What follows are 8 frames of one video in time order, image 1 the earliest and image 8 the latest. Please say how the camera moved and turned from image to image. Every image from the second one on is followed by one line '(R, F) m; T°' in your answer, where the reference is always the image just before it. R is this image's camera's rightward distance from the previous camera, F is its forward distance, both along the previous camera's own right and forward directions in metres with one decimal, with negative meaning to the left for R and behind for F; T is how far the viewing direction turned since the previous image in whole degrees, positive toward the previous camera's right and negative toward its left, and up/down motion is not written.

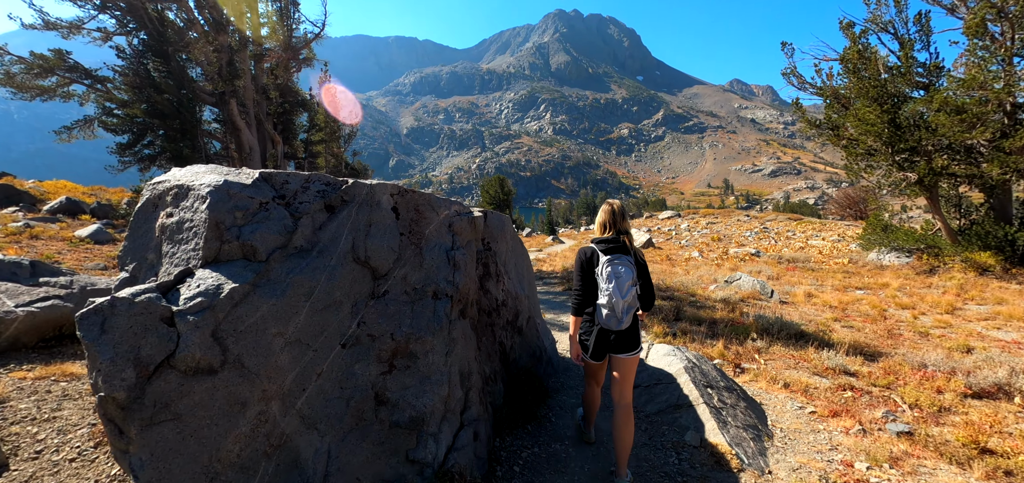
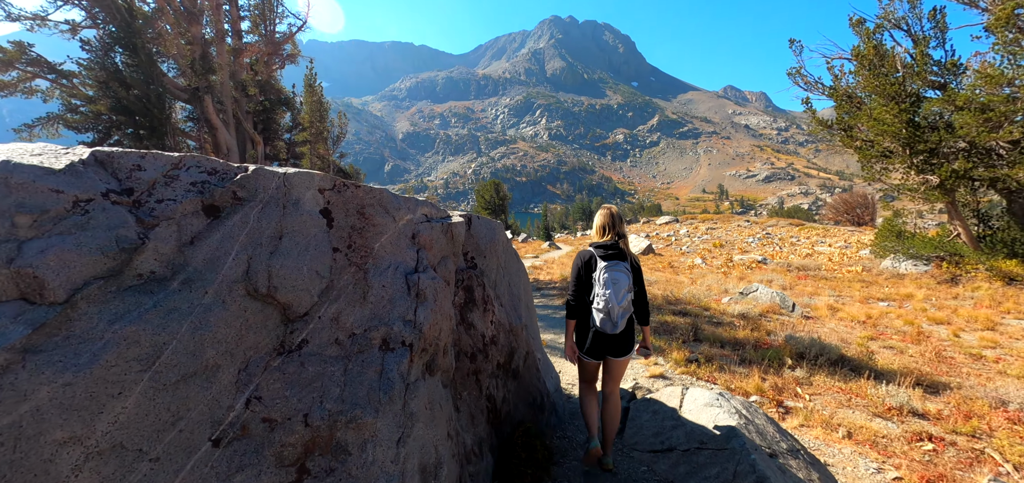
(0.0, +1.8) m; +1°
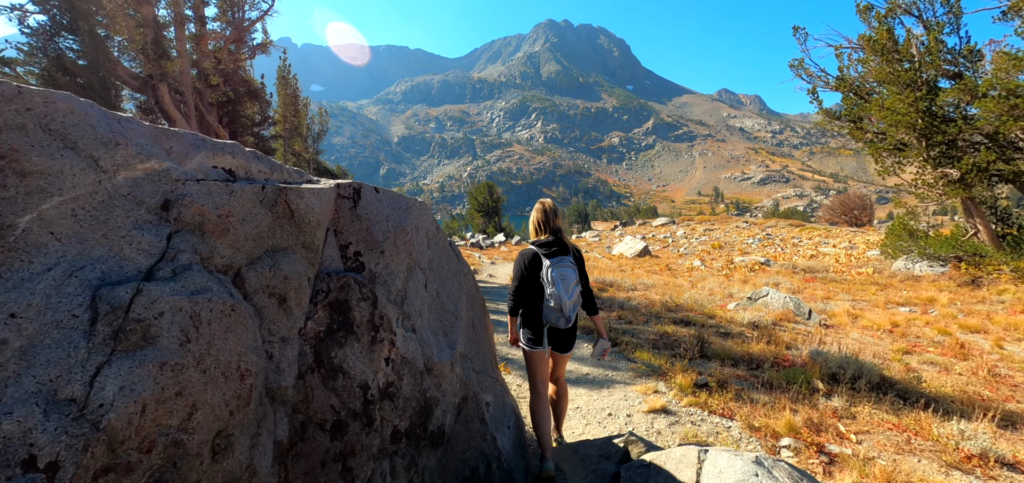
(+0.6, +2.1) m; 0°
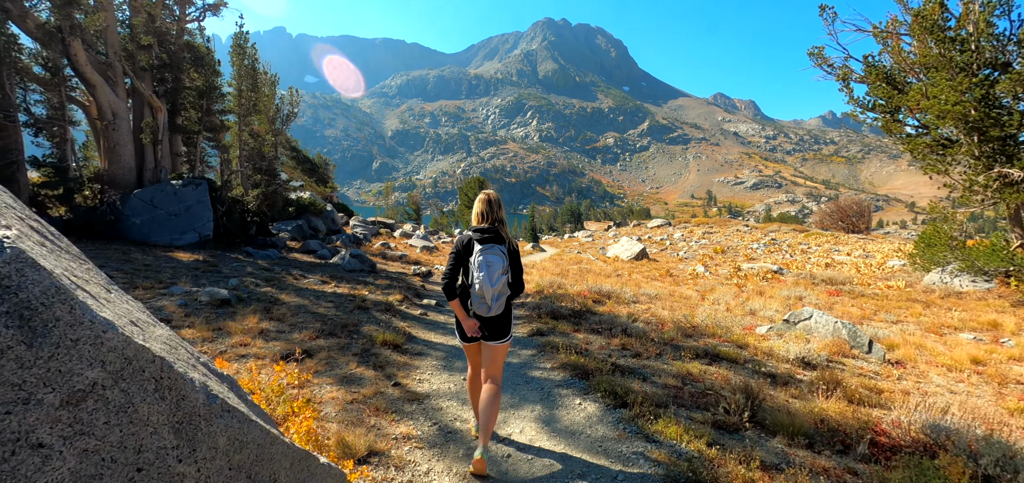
(+0.5, +3.8) m; +1°
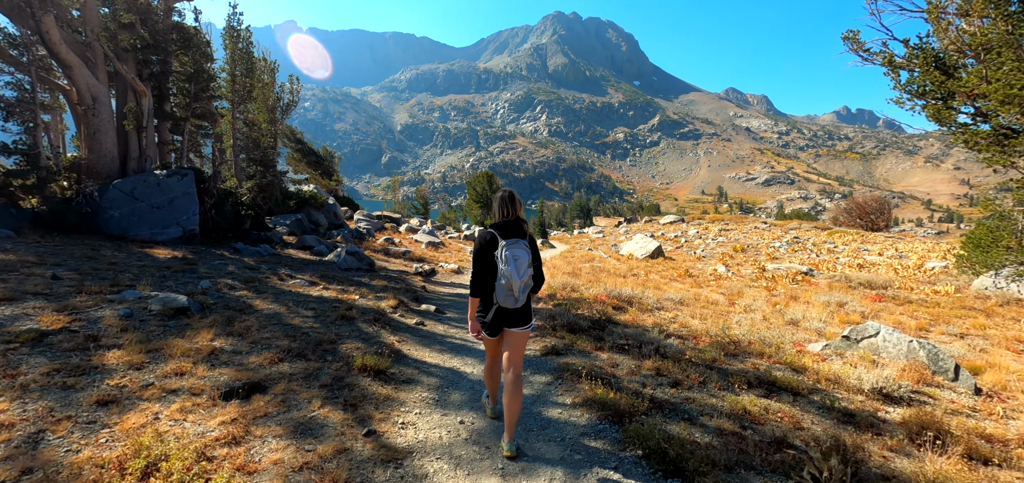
(-0.1, +1.9) m; -1°
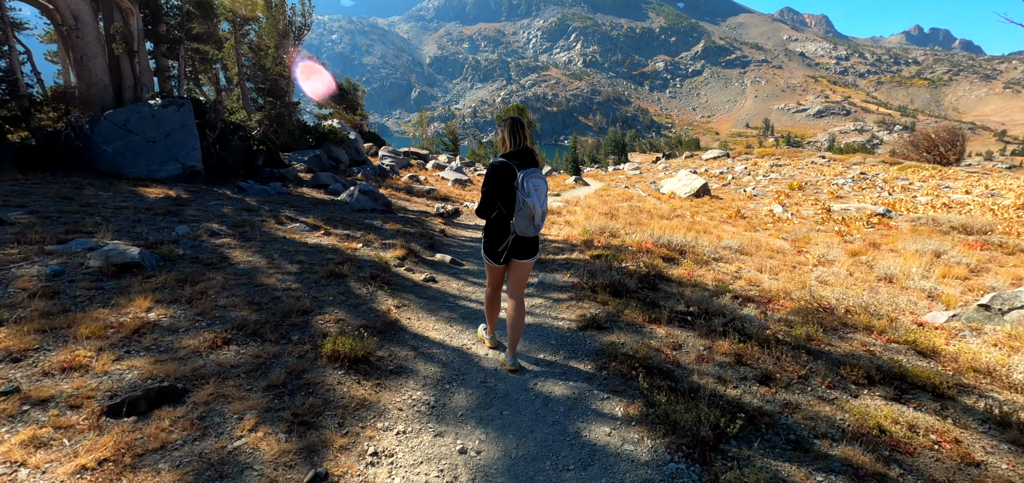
(0.0, +2.4) m; -4°
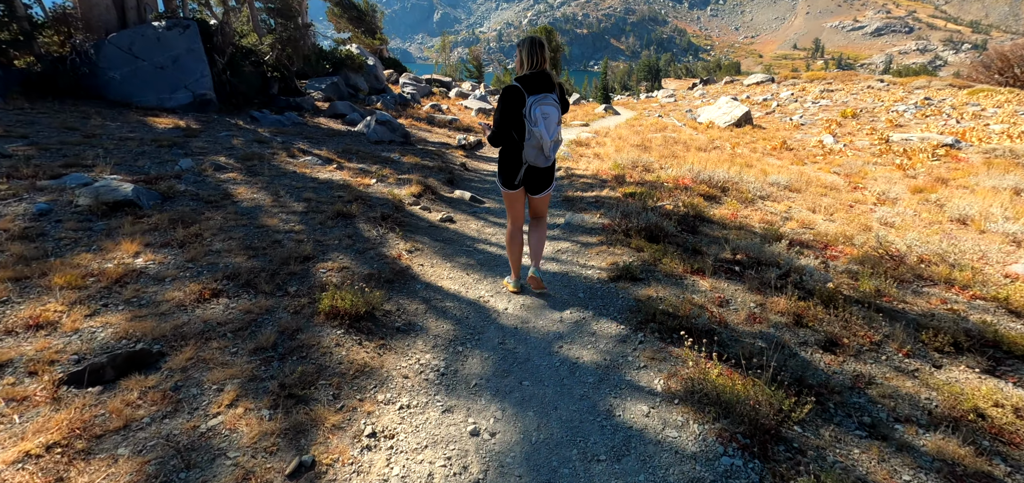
(0.0, +0.9) m; -3°
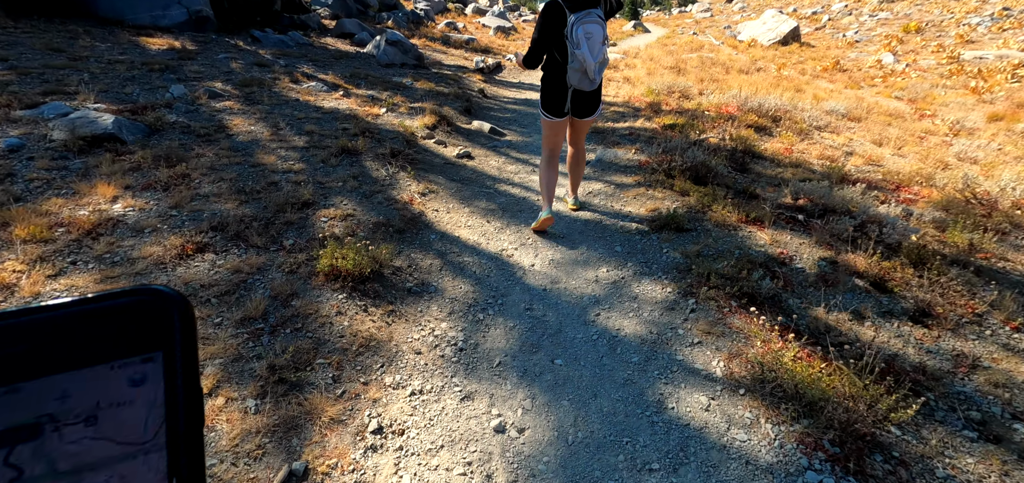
(-0.1, +0.8) m; -2°
